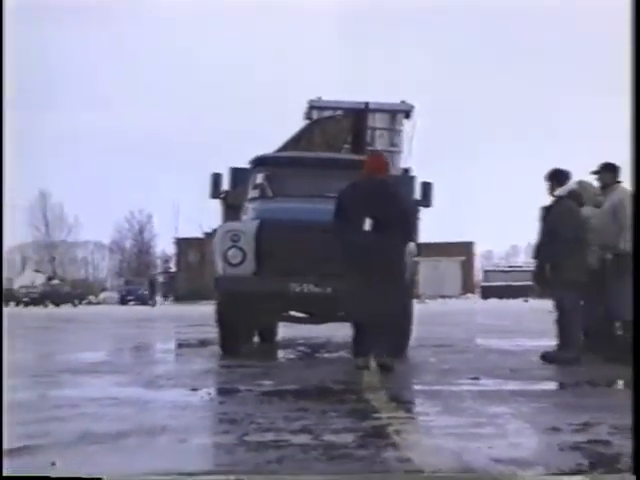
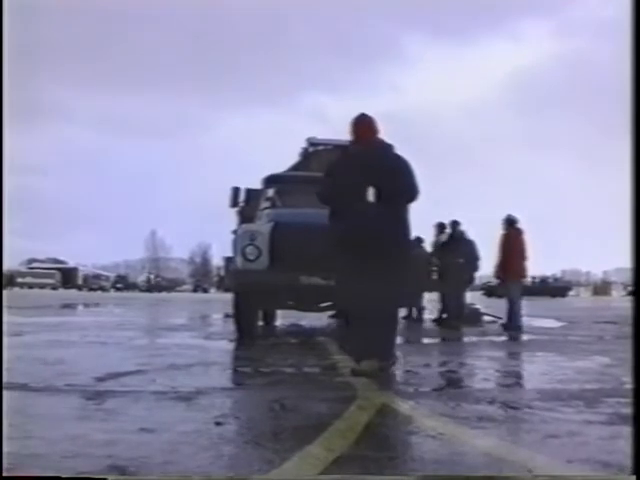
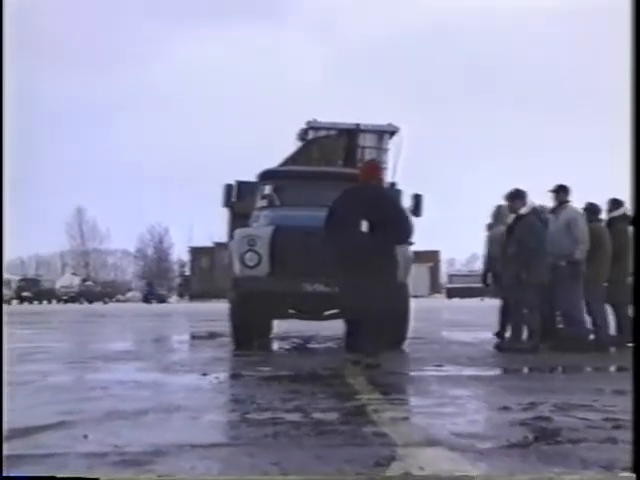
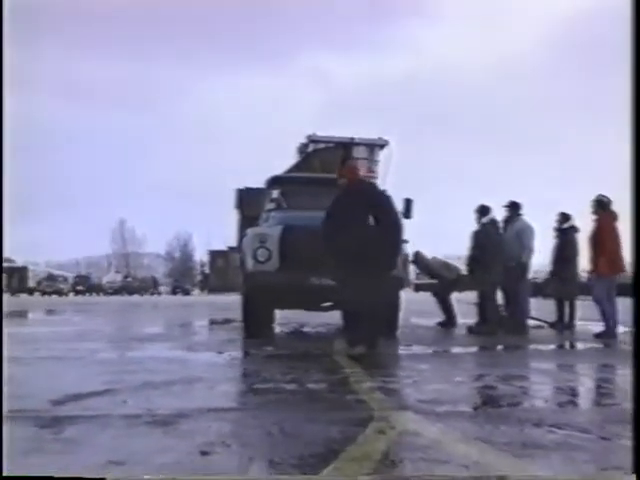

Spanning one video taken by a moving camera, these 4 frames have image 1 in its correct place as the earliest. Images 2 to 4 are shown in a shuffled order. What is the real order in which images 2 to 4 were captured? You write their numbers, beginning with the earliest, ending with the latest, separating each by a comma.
3, 4, 2
